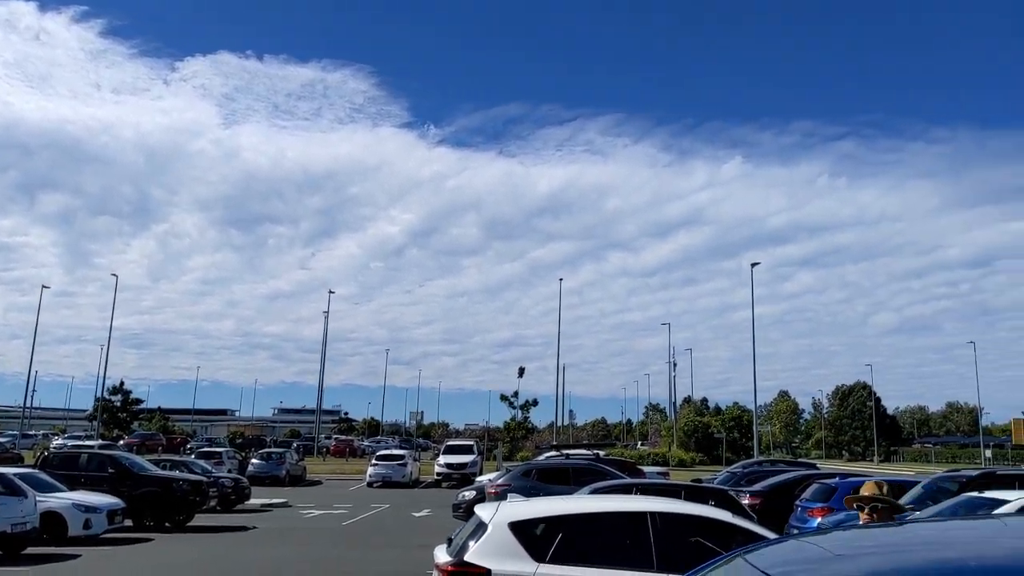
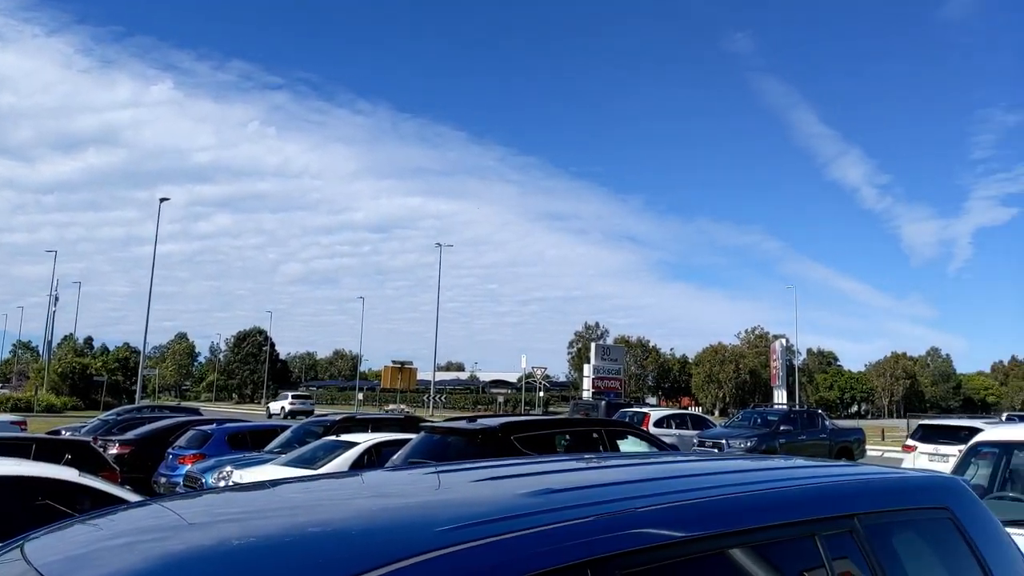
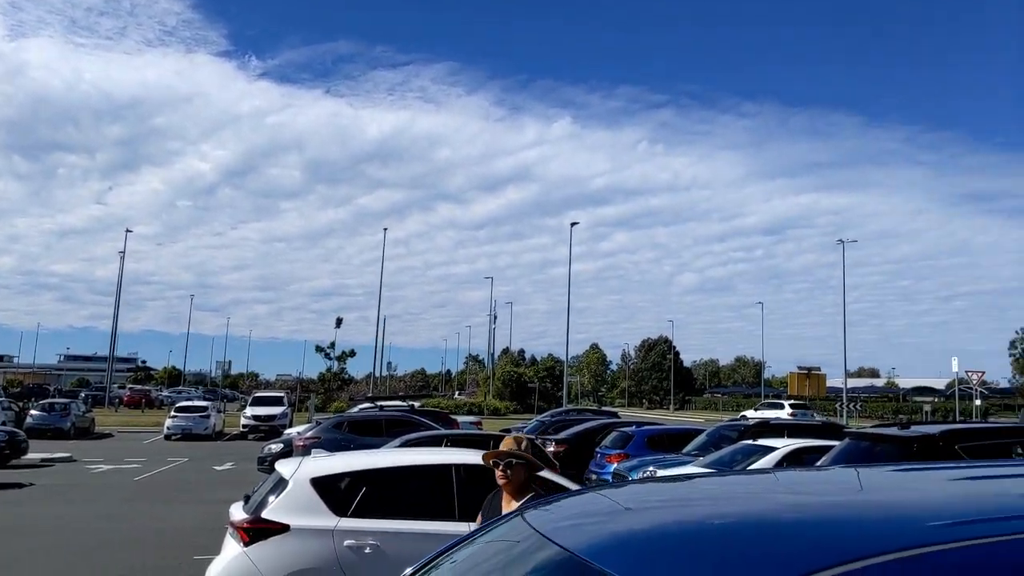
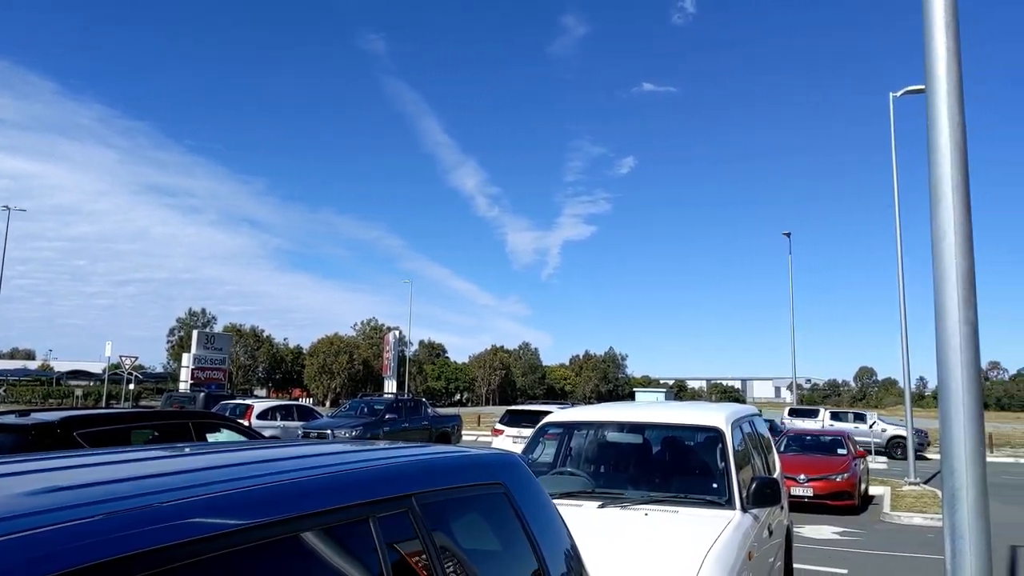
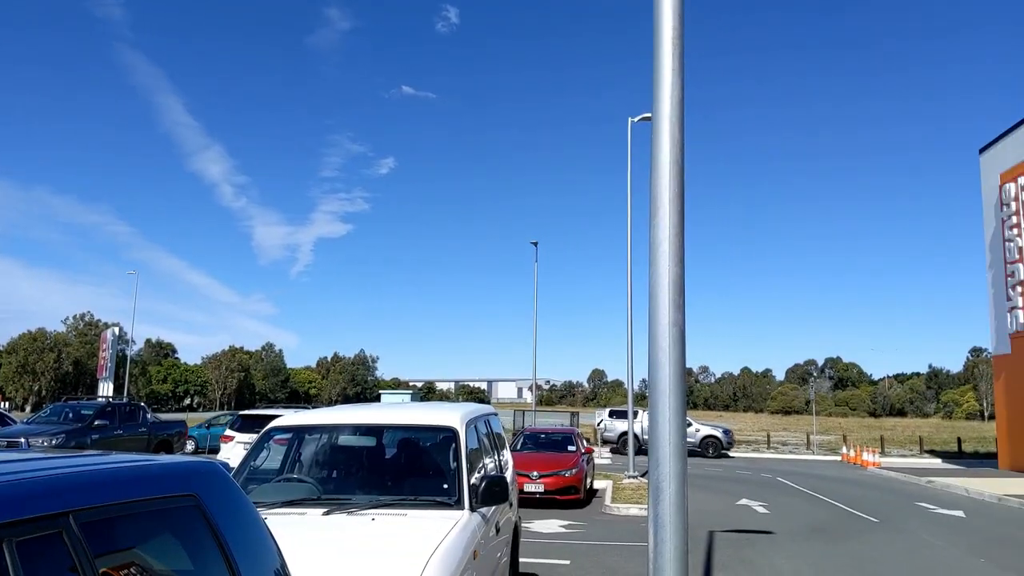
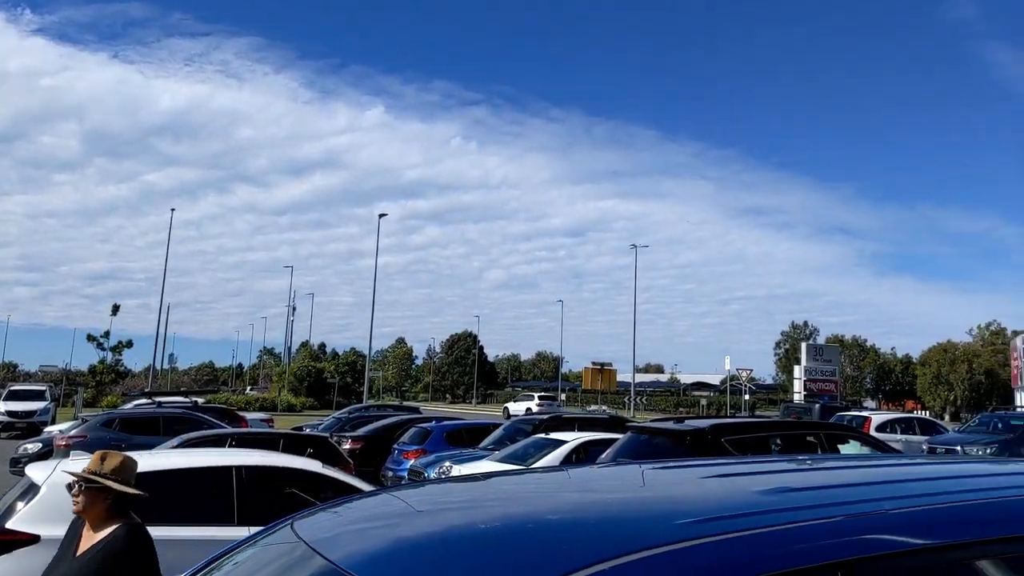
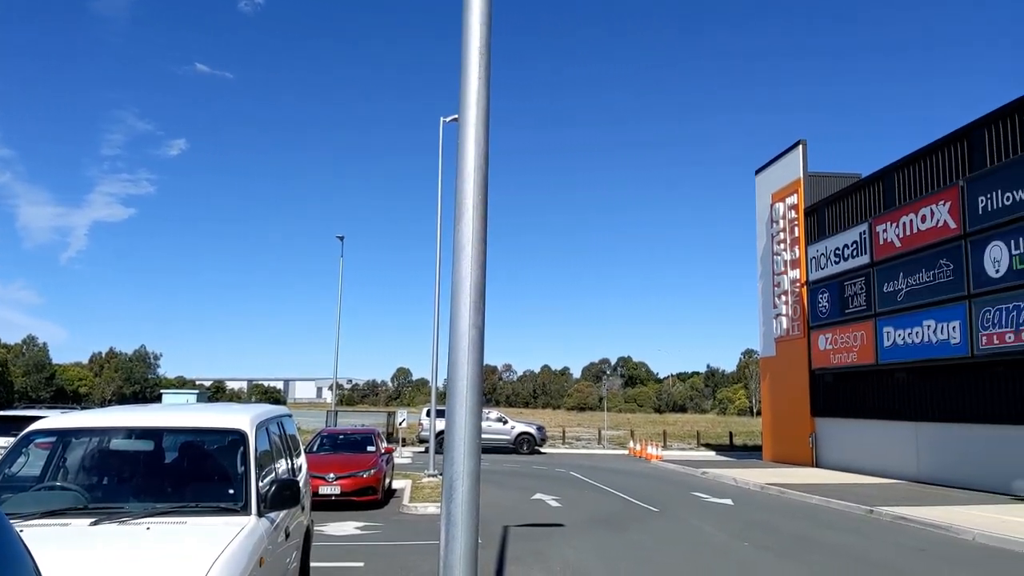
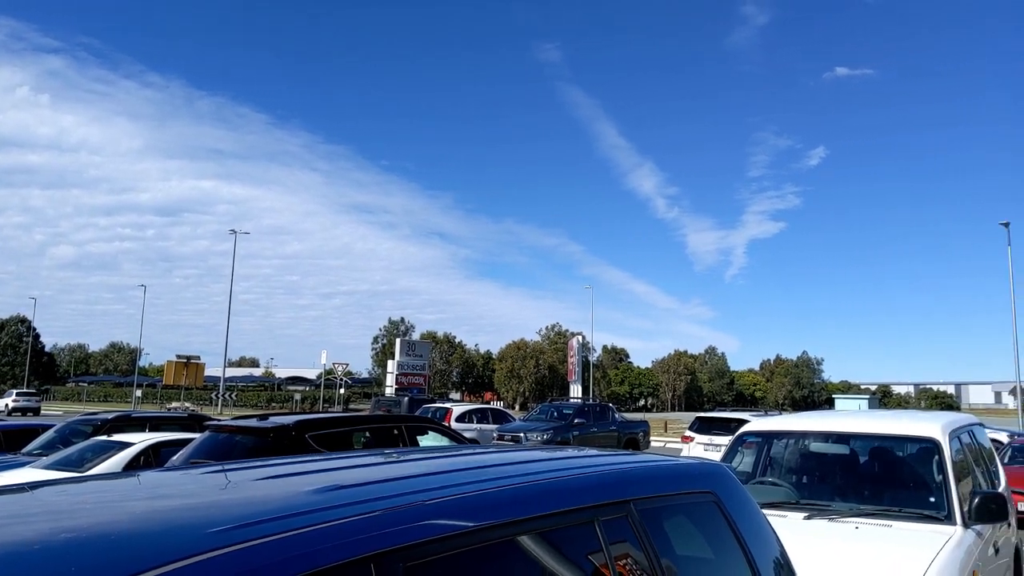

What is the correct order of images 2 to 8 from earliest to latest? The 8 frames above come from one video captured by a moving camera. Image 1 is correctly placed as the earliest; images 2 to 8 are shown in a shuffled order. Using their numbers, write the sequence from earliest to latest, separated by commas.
3, 6, 2, 8, 4, 5, 7
